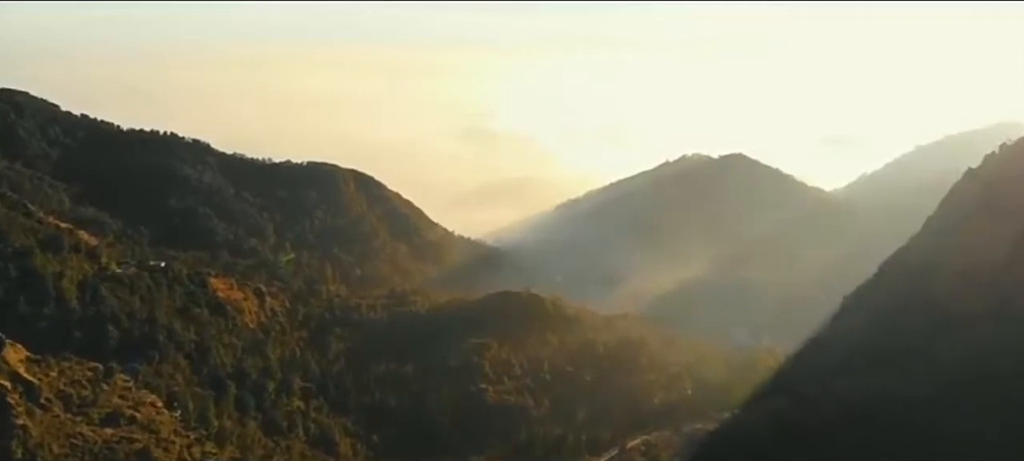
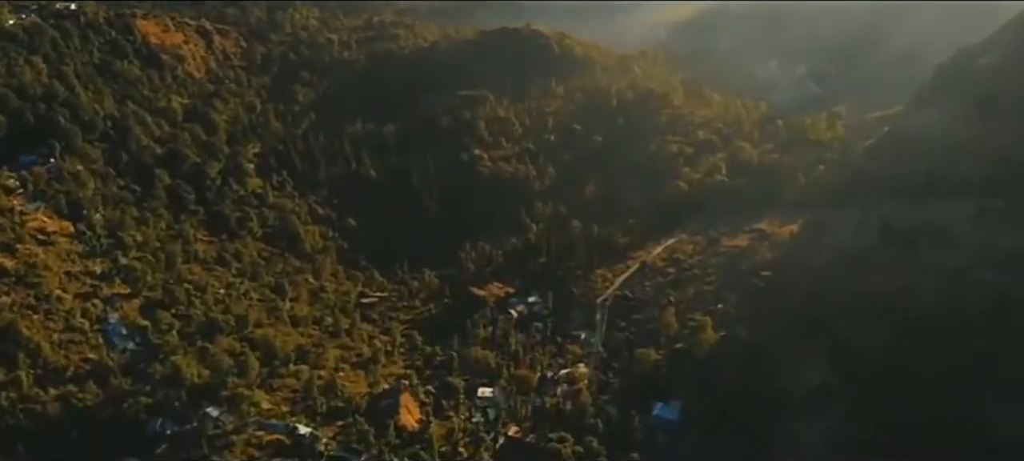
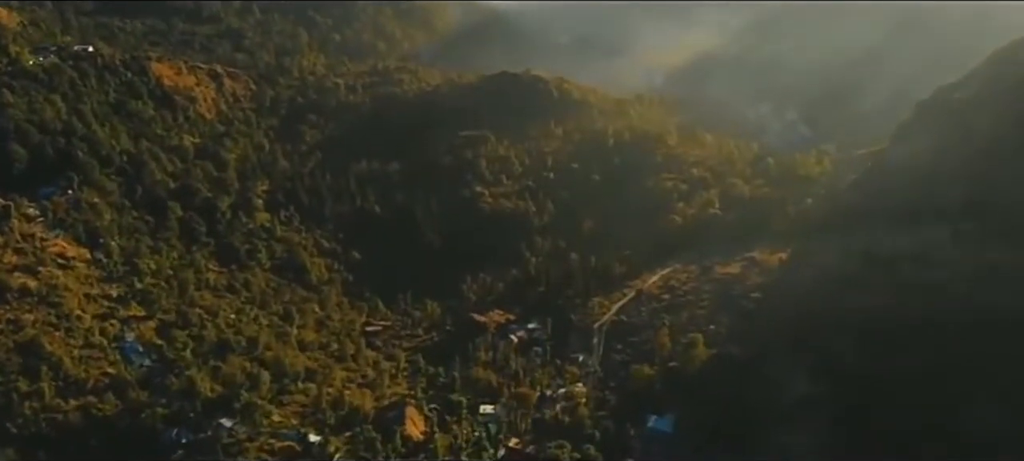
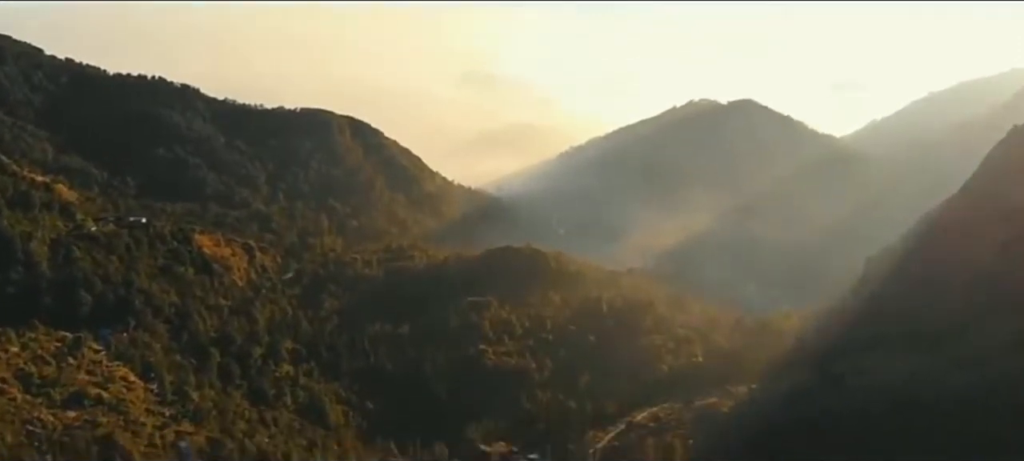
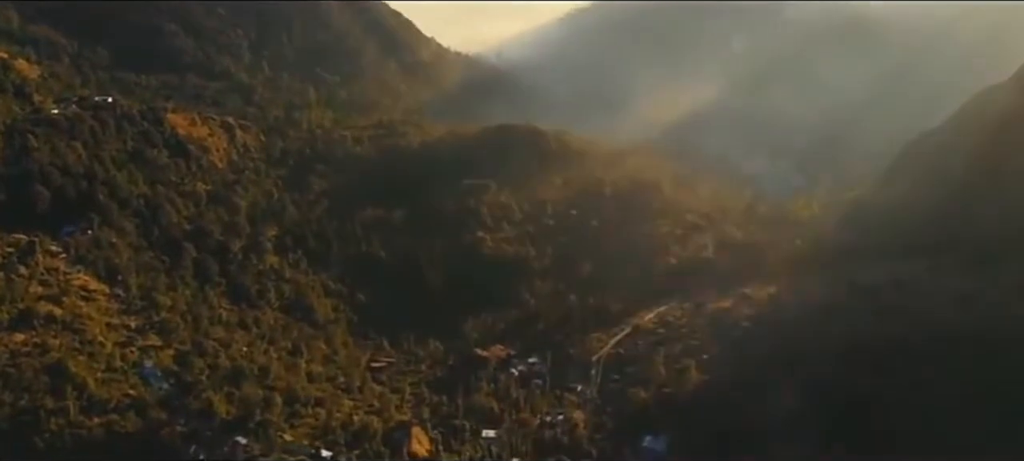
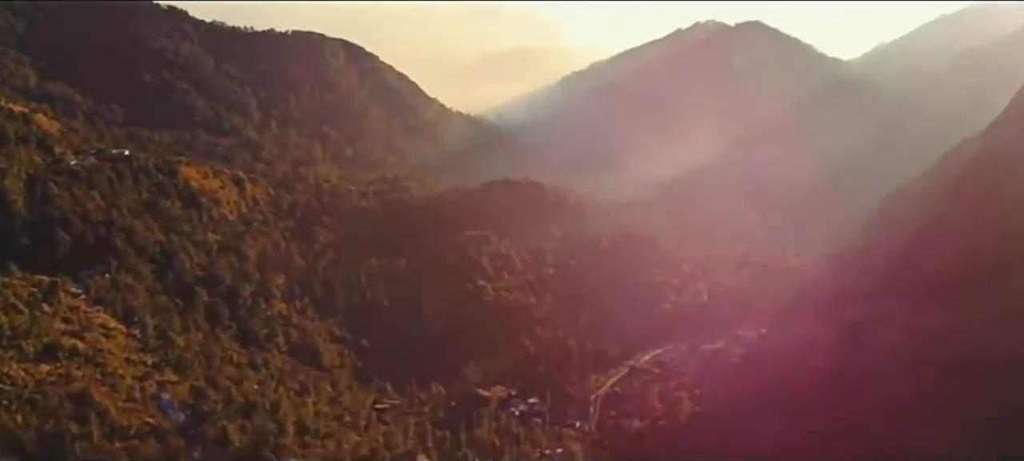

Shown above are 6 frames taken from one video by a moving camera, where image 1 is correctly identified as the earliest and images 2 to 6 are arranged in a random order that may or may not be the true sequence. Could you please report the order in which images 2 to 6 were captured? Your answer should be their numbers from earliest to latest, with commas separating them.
4, 6, 5, 3, 2
